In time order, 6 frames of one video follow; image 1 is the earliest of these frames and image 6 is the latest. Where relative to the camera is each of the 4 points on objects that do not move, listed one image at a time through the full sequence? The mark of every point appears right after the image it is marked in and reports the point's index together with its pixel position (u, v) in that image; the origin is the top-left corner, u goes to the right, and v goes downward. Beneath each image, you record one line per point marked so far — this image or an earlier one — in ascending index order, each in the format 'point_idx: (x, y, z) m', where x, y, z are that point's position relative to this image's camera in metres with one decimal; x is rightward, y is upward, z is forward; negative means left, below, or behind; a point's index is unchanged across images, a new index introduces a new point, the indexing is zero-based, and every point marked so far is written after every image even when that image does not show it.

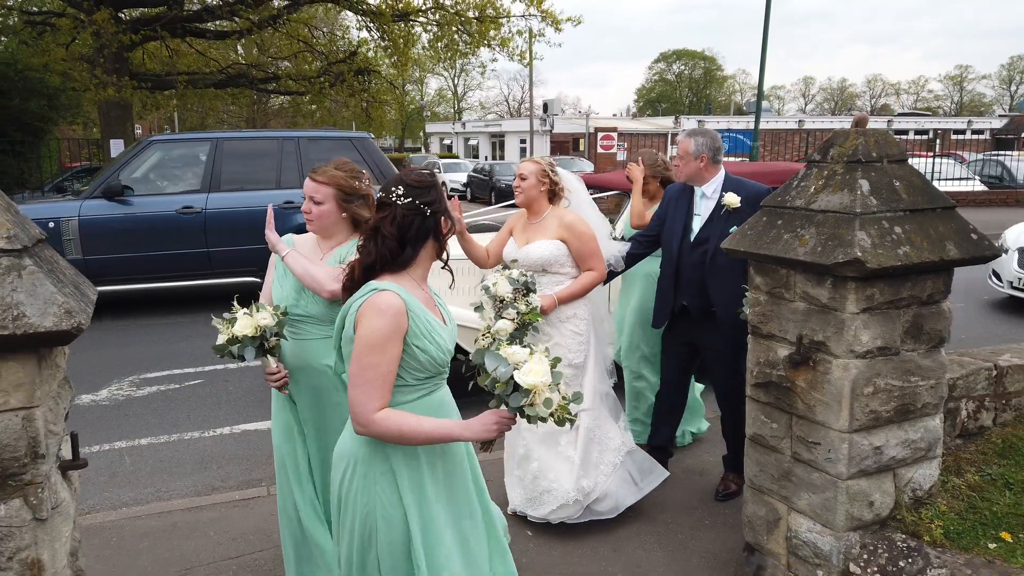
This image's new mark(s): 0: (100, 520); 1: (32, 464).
0: (-2.4, -1.3, +4.4) m
1: (-1.1, -0.4, +1.8) m
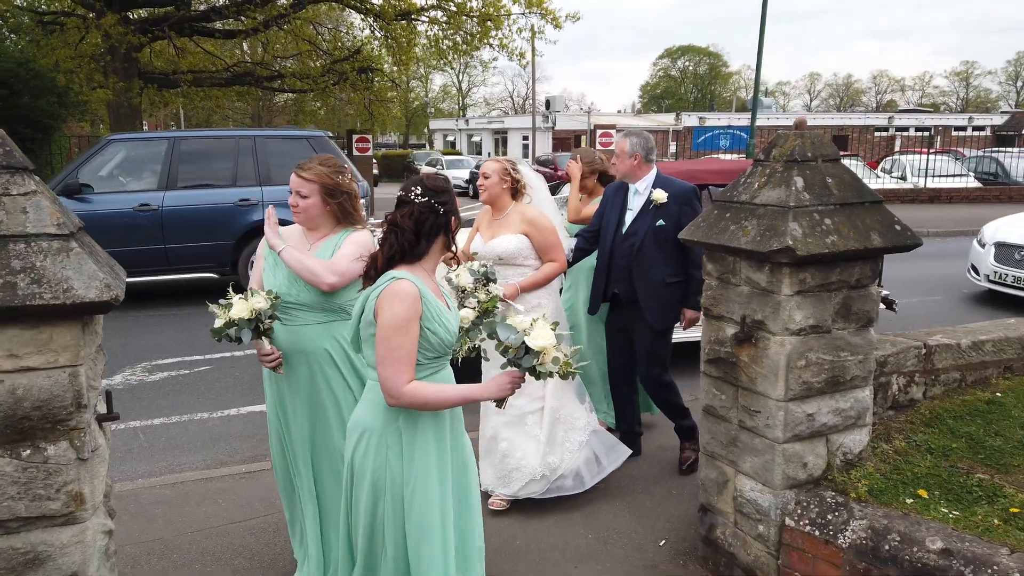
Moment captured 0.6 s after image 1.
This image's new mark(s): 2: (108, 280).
0: (-2.5, -1.3, +4.8) m
1: (-1.3, -0.4, +2.2) m
2: (-1.2, 0.0, +2.1) m
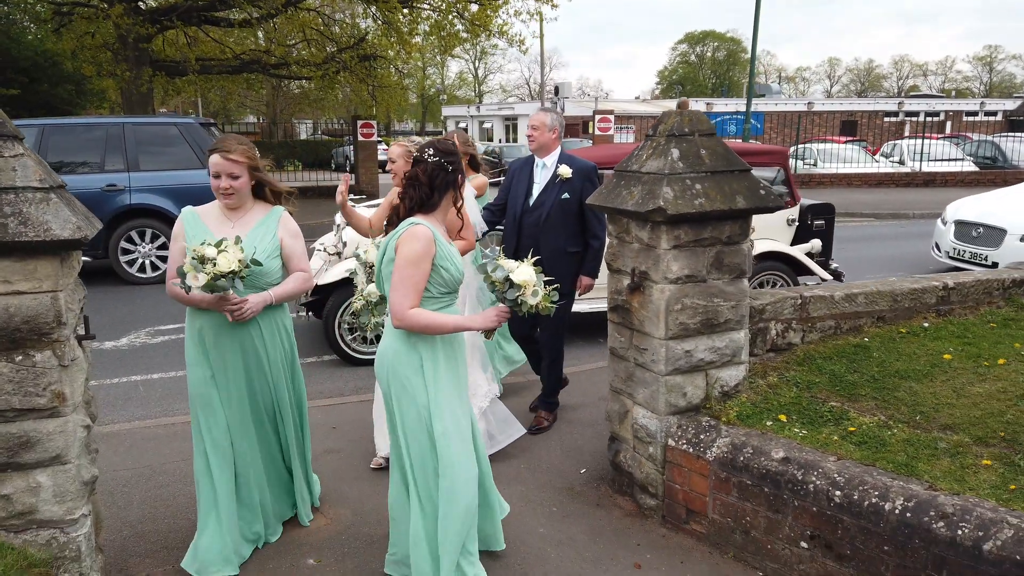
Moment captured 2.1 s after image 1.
0: (-2.8, -1.0, +5.4) m
1: (-1.7, -0.1, +2.8) m
2: (-1.6, +0.2, +2.7) m
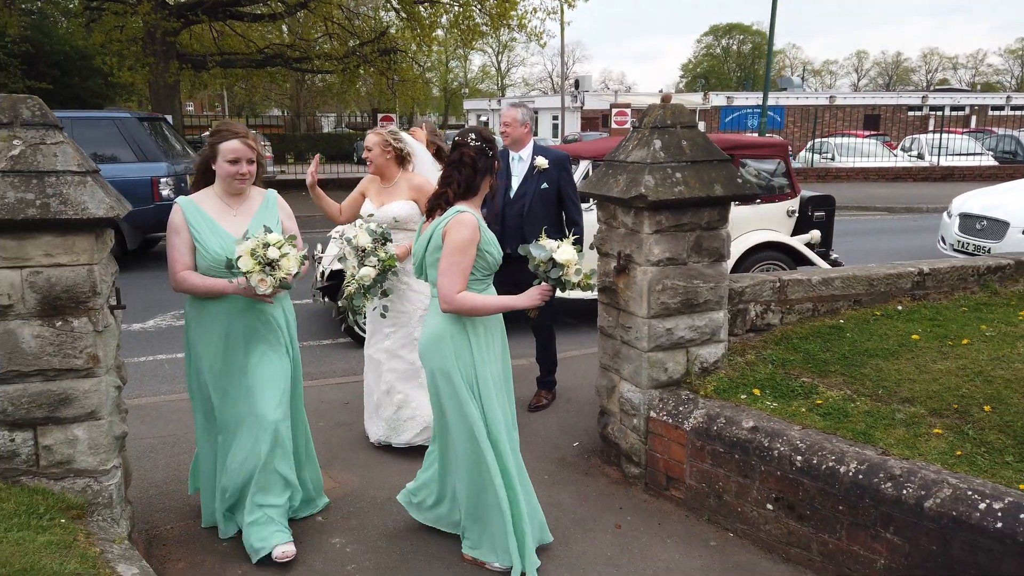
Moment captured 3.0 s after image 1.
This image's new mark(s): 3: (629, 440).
0: (-2.8, -0.9, +5.8) m
1: (-1.7, 0.0, +3.1) m
2: (-1.6, +0.3, +3.1) m
3: (+0.7, -0.9, +4.3) m
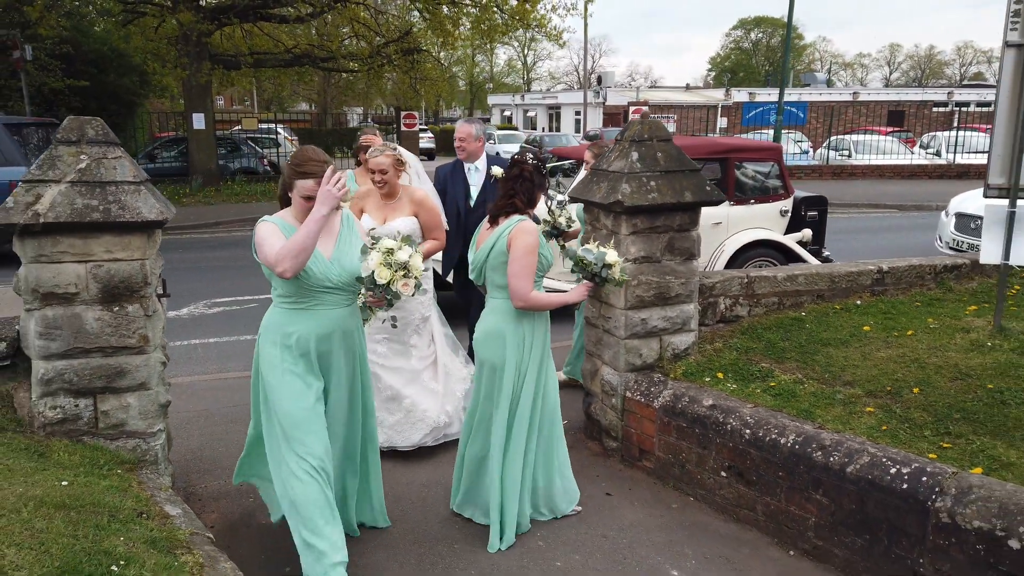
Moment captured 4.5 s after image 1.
0: (-2.8, -0.8, +6.4) m
1: (-1.8, 0.0, +3.7) m
2: (-1.7, +0.4, +3.7) m
3: (+0.6, -0.8, +4.8) m
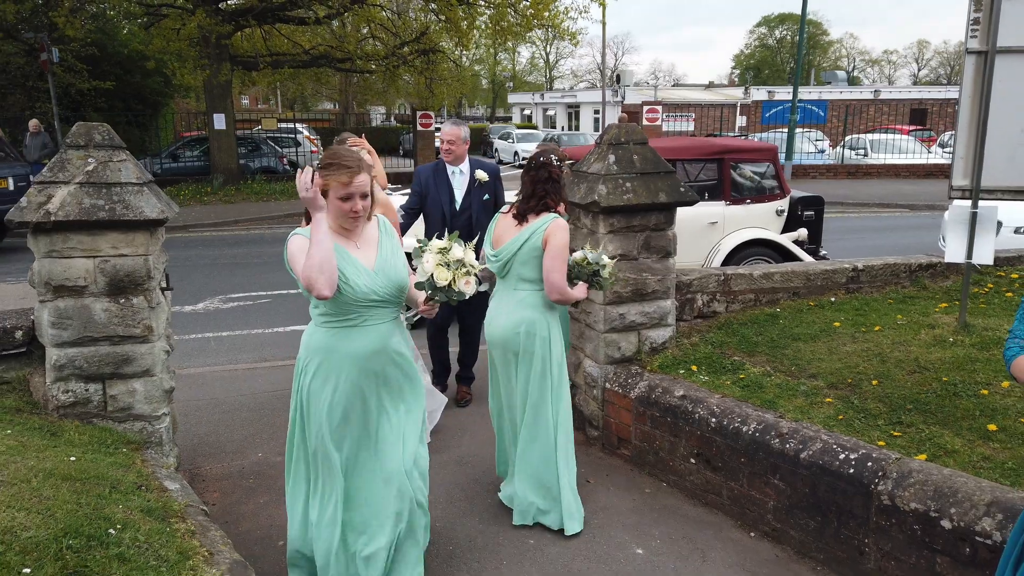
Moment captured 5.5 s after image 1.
0: (-2.9, -0.7, +6.8) m
1: (-1.9, 0.0, +4.0) m
2: (-1.8, +0.4, +4.0) m
3: (+0.5, -0.8, +5.0) m
